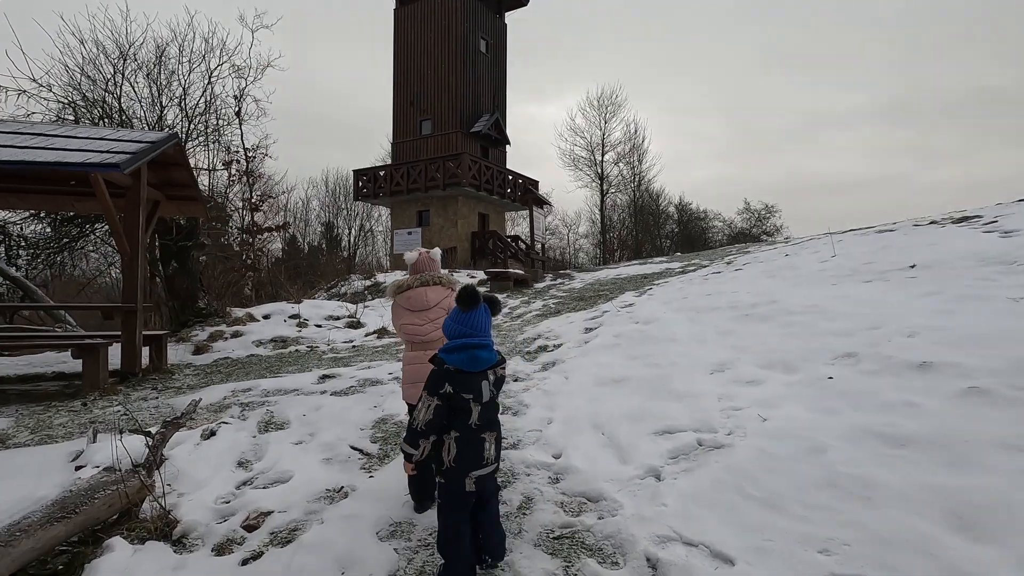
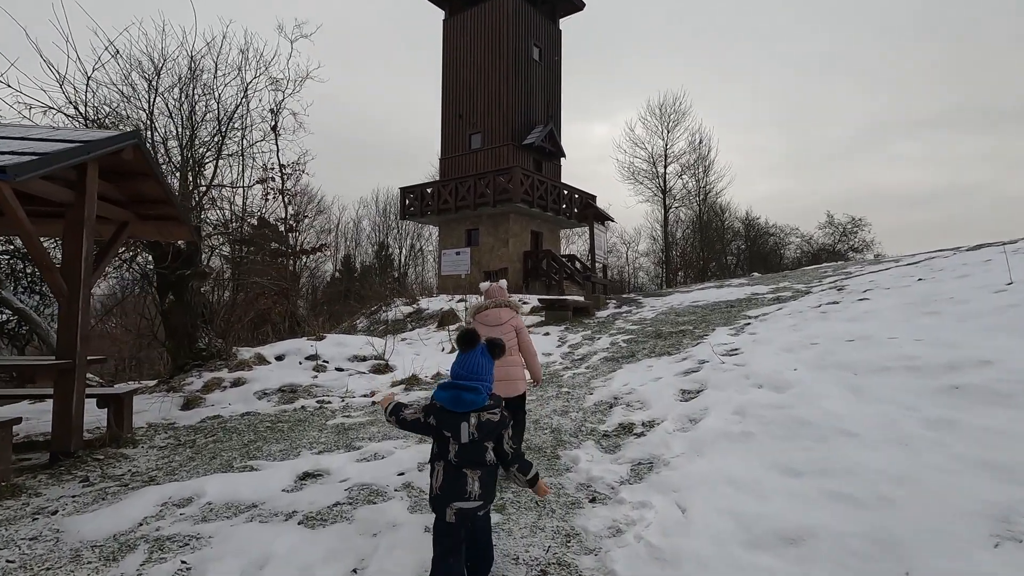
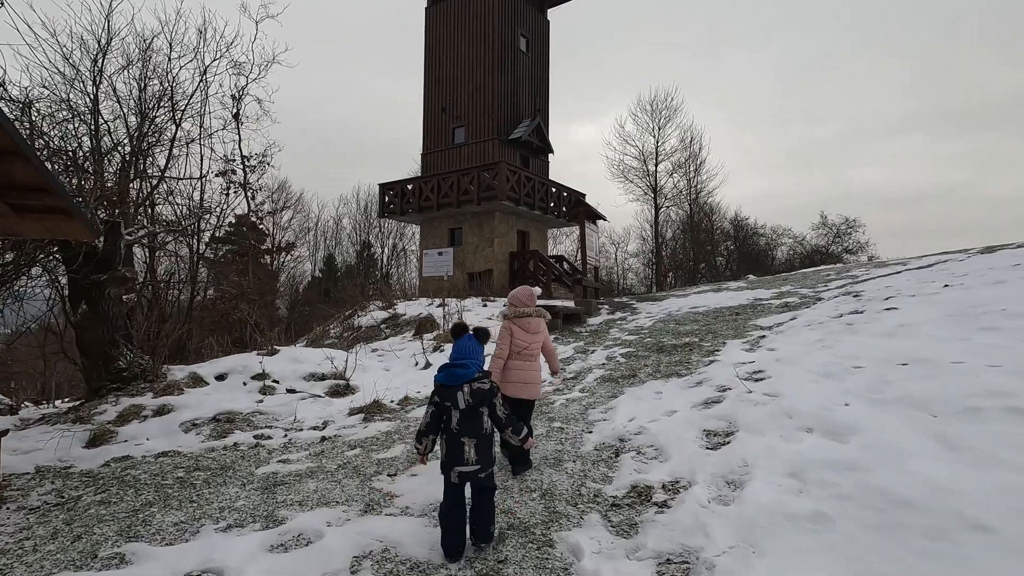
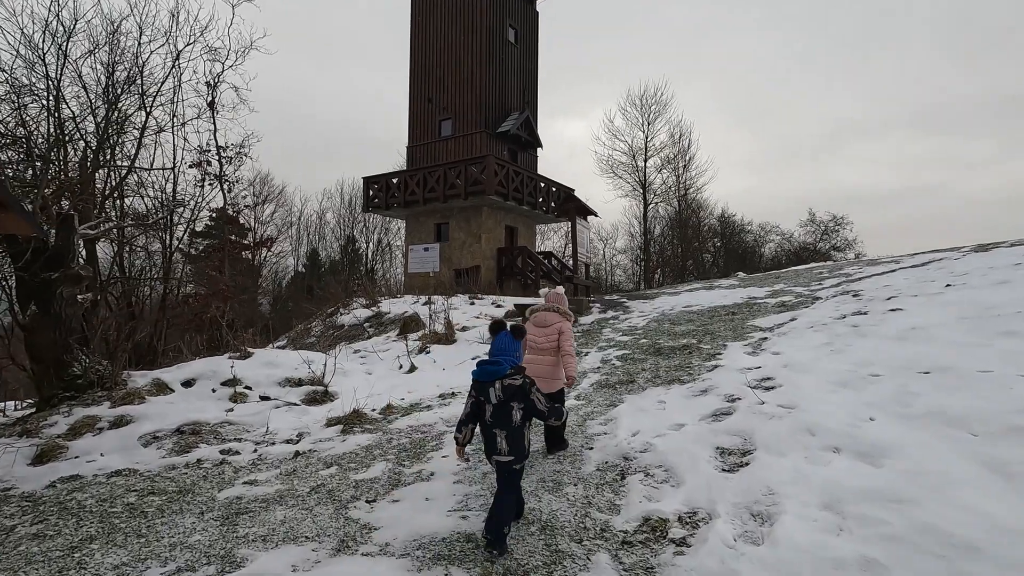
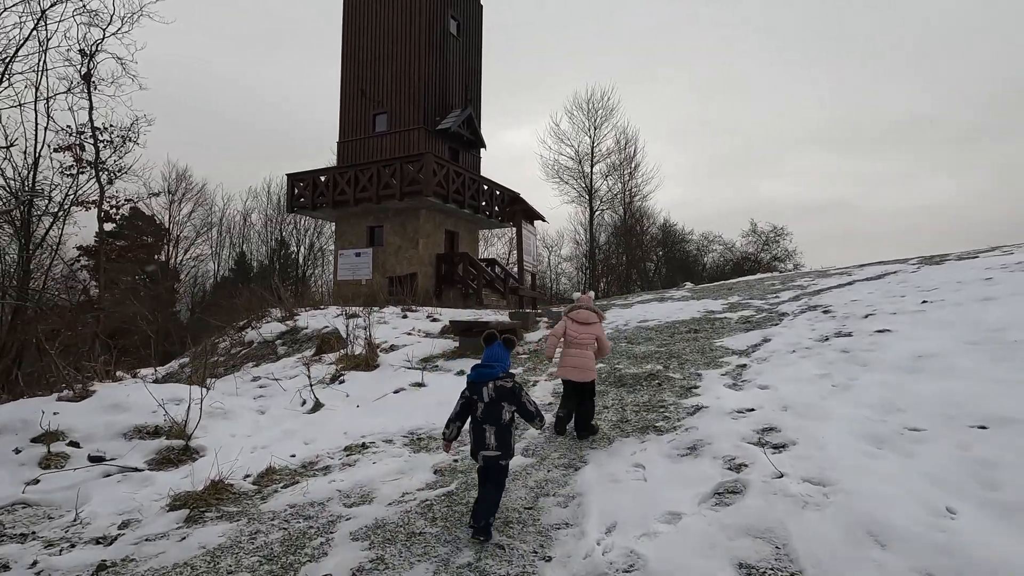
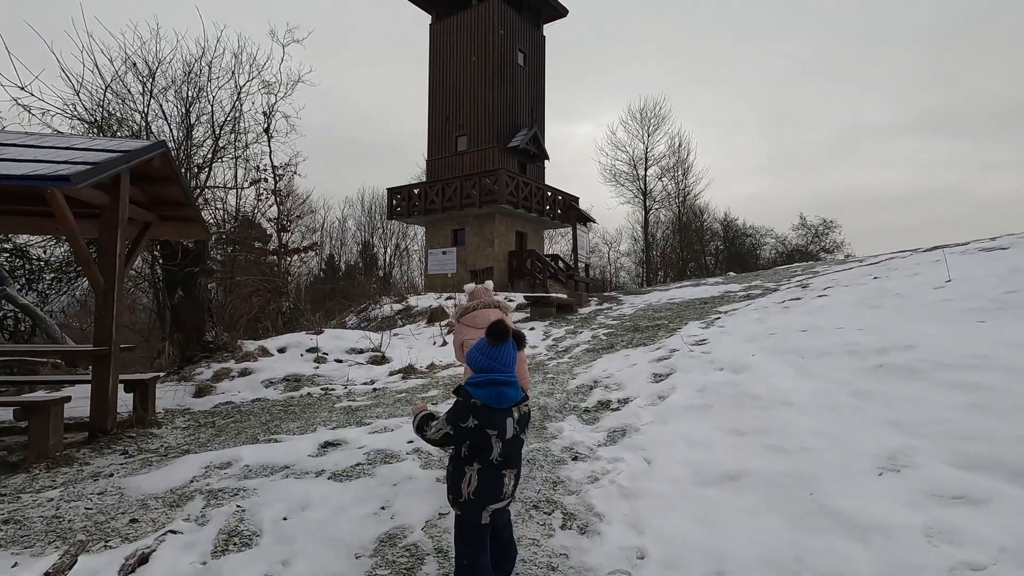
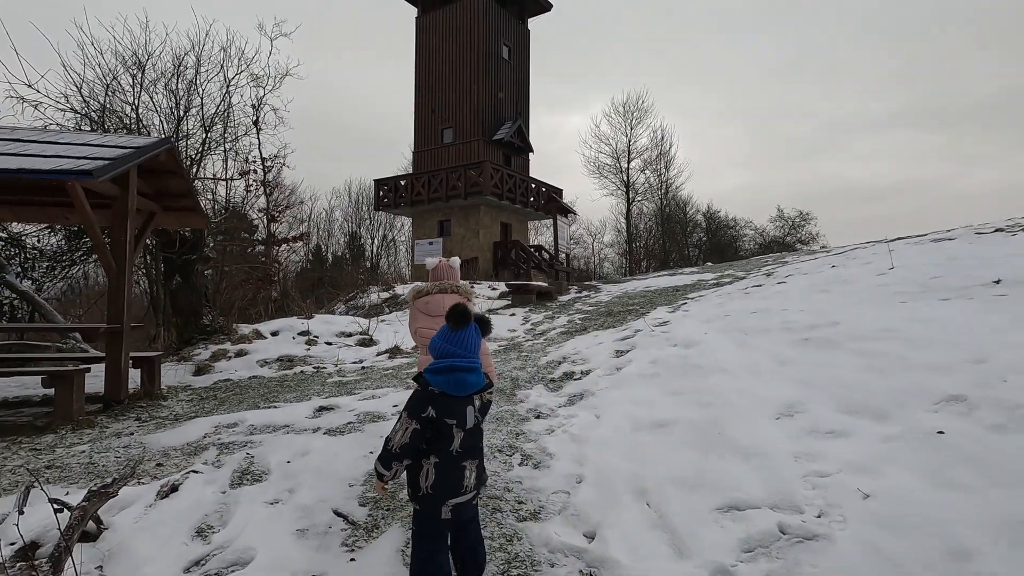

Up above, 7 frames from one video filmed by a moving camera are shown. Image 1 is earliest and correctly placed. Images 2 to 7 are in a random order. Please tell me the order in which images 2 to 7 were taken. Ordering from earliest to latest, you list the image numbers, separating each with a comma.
7, 6, 2, 3, 4, 5
